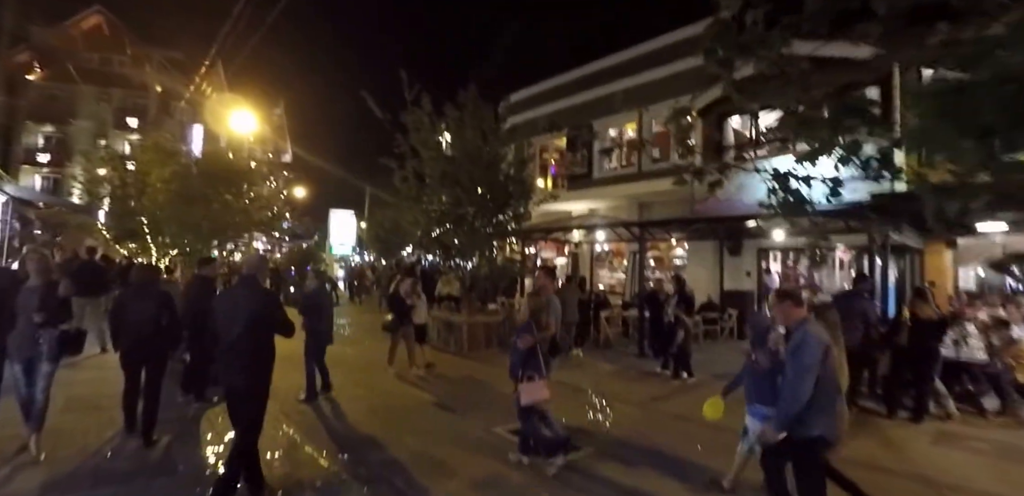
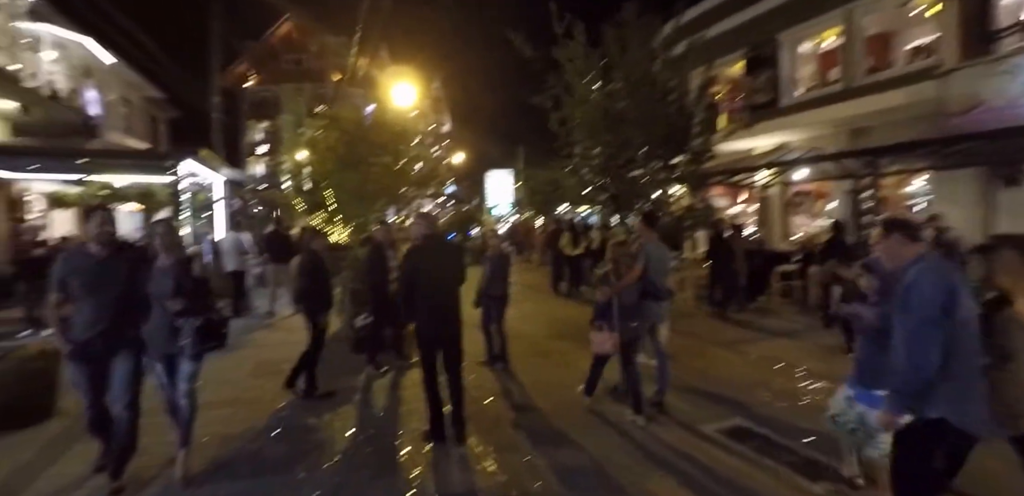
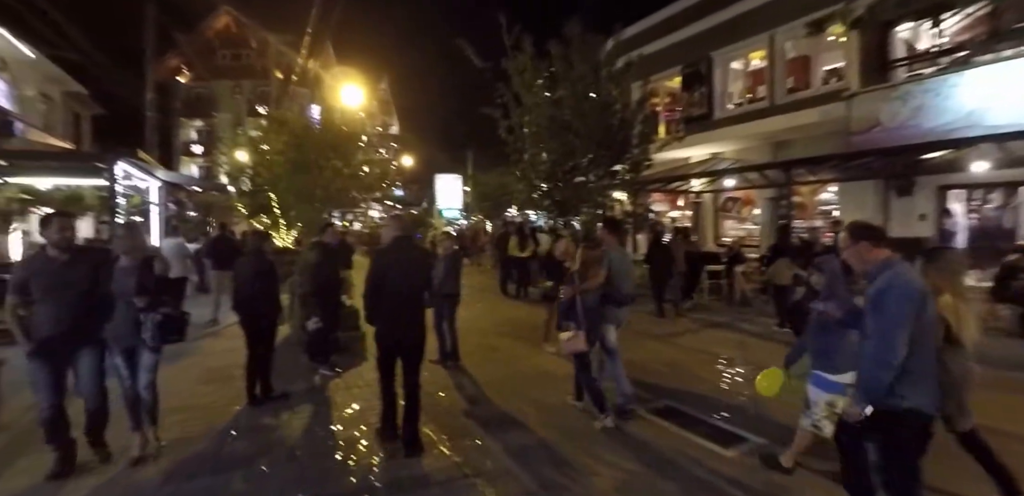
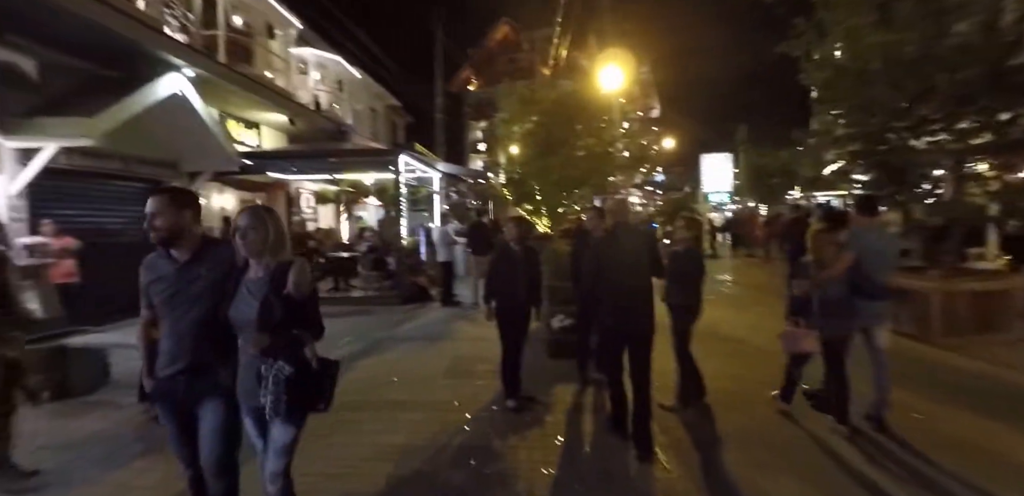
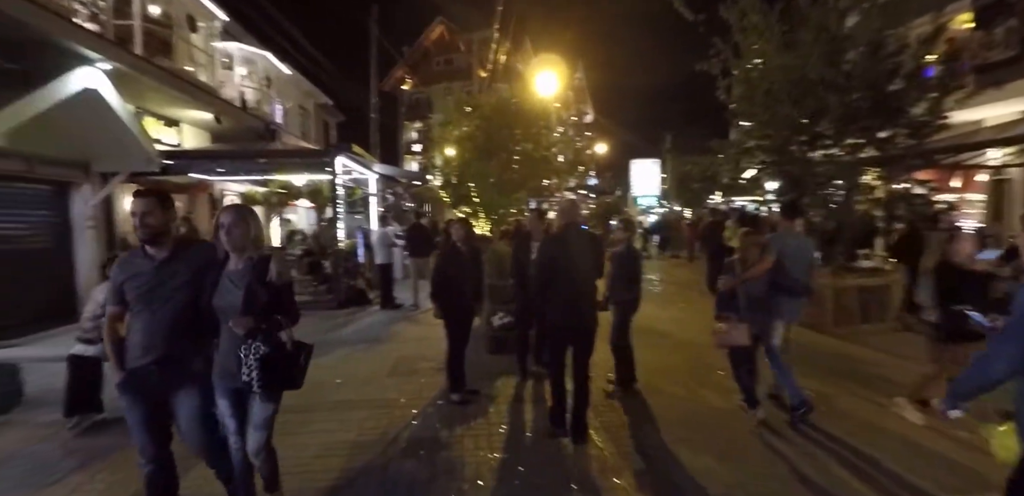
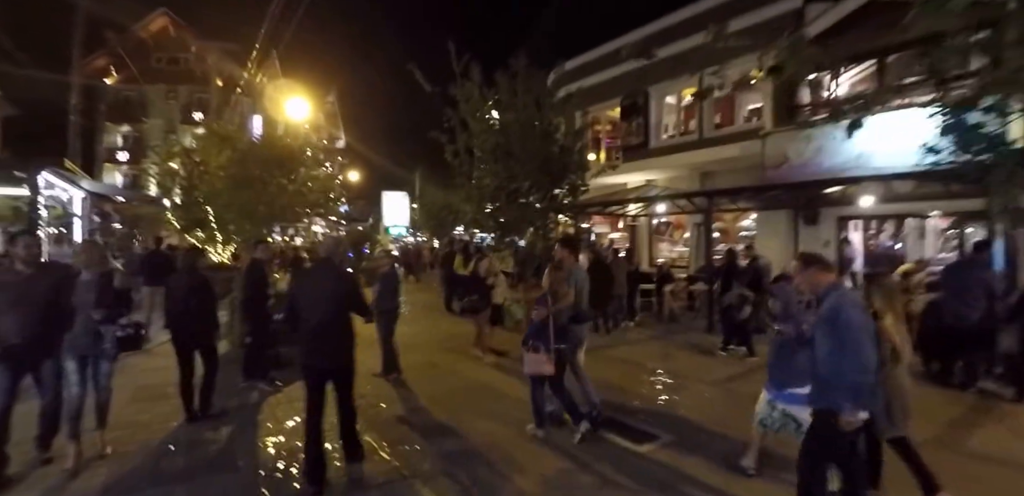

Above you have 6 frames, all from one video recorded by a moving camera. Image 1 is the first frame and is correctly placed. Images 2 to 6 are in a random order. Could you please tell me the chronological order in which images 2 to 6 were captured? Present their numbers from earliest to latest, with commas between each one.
6, 3, 2, 5, 4
